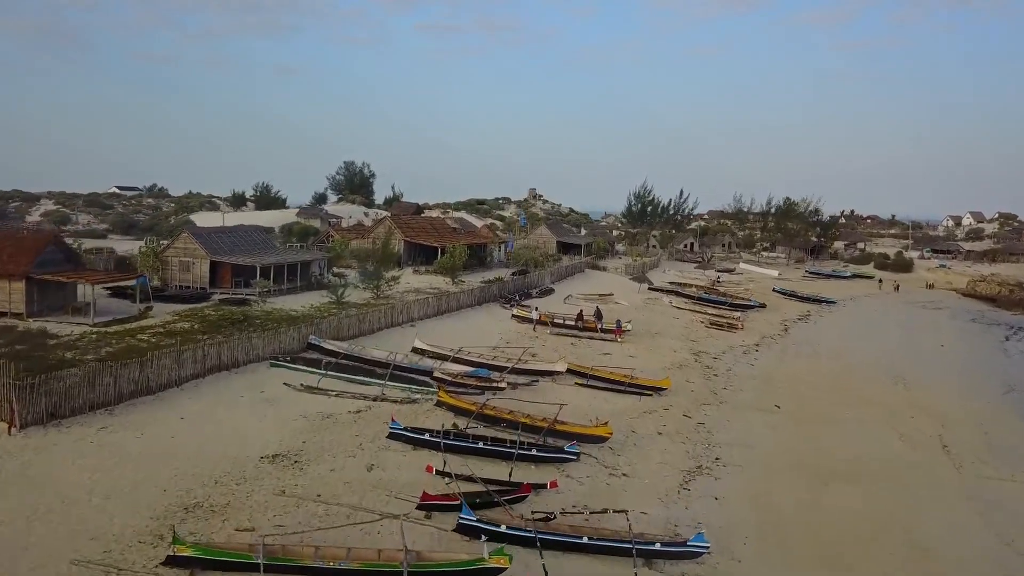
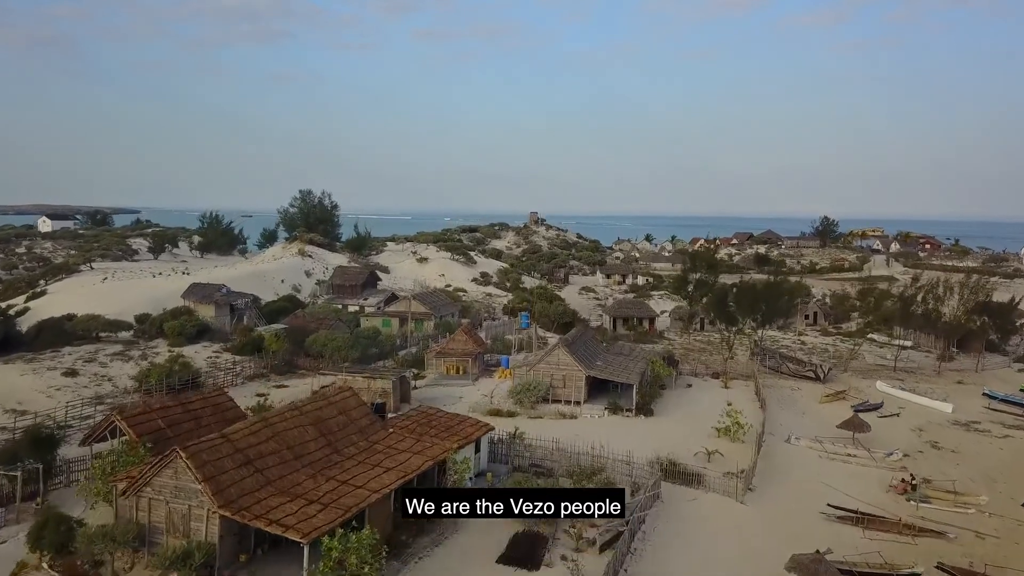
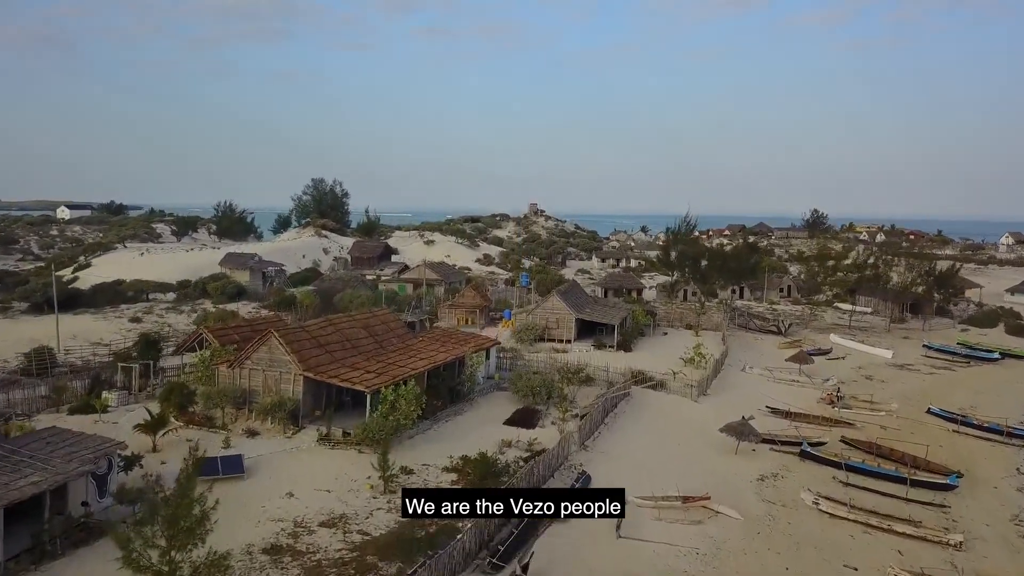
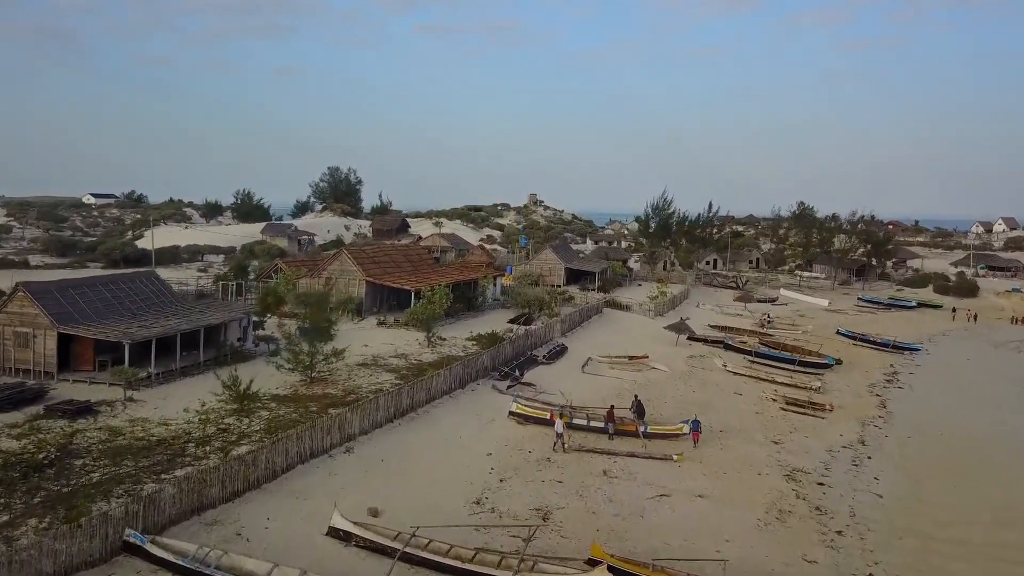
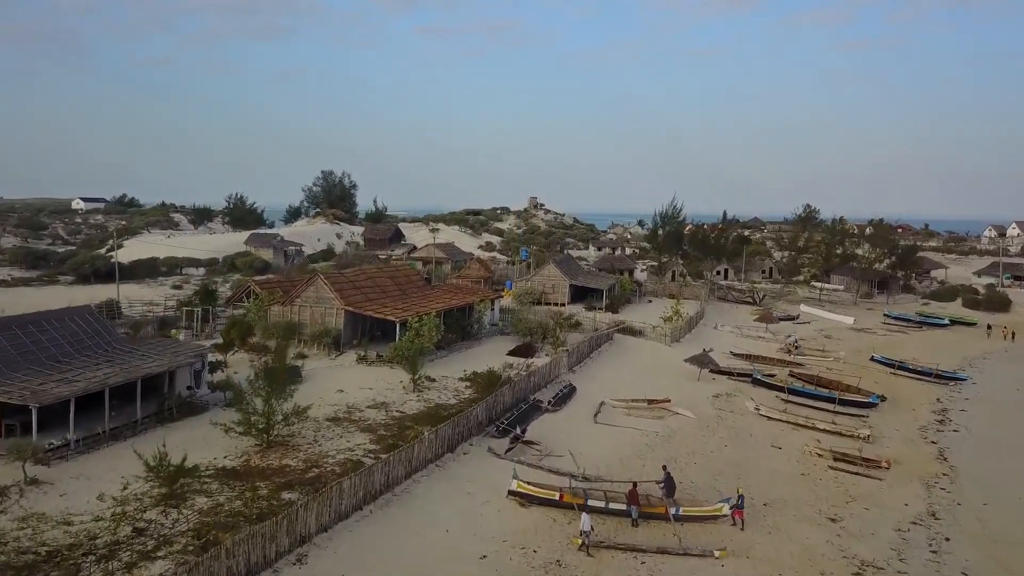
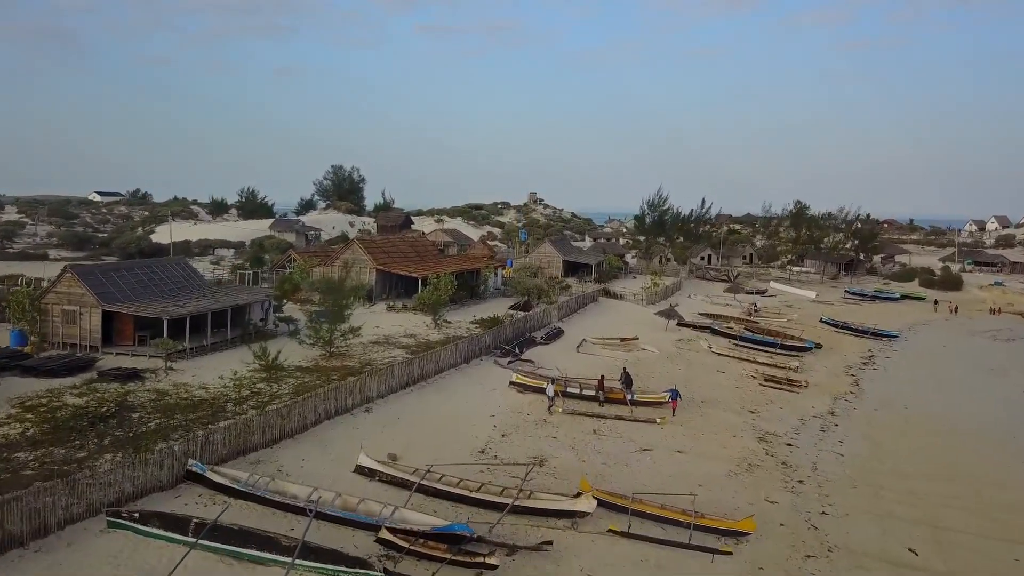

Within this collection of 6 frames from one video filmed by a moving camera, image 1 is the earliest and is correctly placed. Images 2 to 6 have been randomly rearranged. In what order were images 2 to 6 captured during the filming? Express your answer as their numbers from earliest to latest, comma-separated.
6, 4, 5, 3, 2
